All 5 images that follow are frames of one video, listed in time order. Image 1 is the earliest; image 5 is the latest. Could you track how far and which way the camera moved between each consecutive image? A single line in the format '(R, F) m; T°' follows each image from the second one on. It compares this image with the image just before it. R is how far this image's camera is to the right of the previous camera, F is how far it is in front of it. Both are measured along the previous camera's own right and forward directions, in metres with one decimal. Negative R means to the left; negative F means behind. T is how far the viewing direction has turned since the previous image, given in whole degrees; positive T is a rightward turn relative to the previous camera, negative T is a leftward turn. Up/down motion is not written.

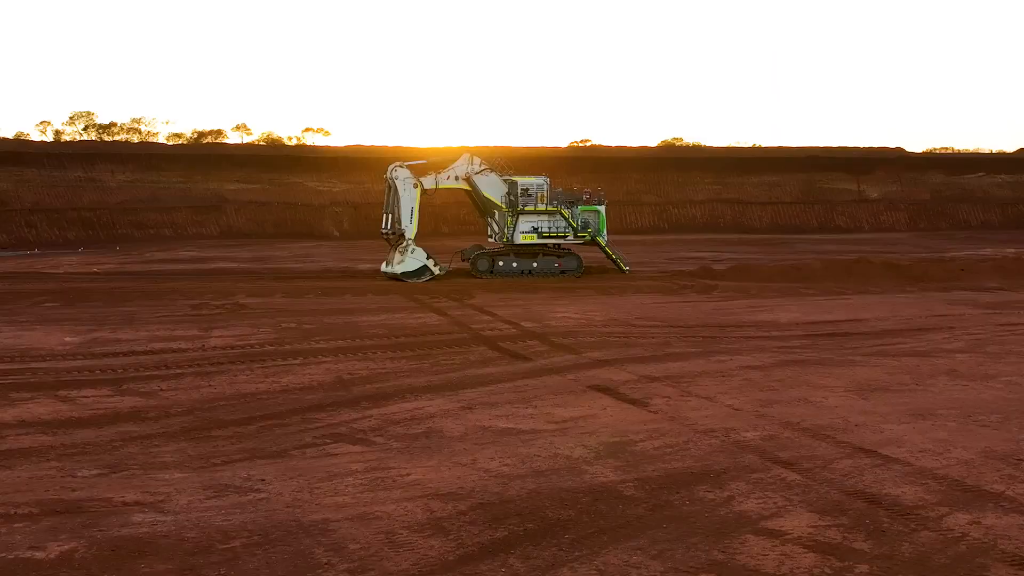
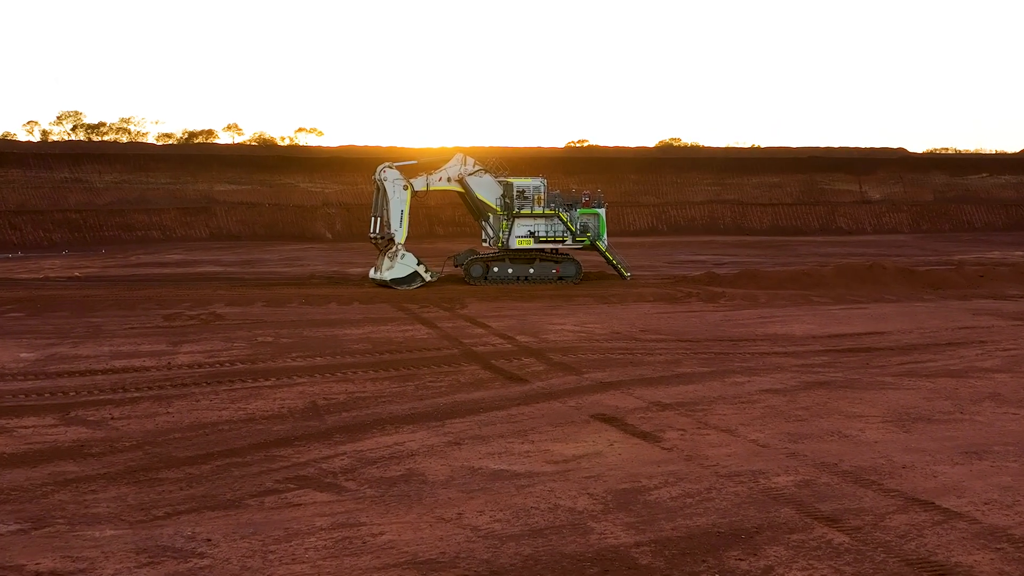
(0.0, +1.1) m; 0°
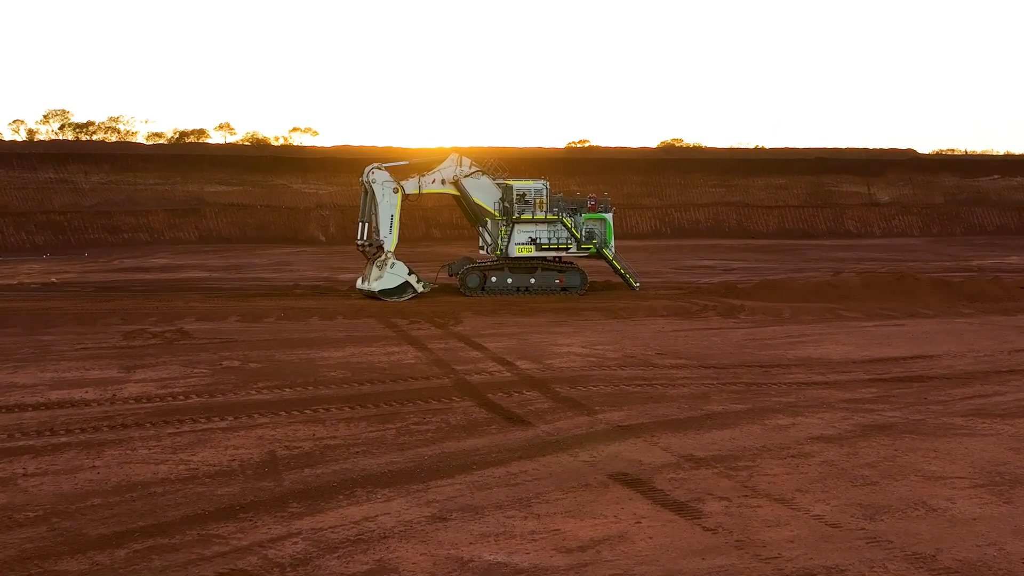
(0.0, +1.7) m; 0°
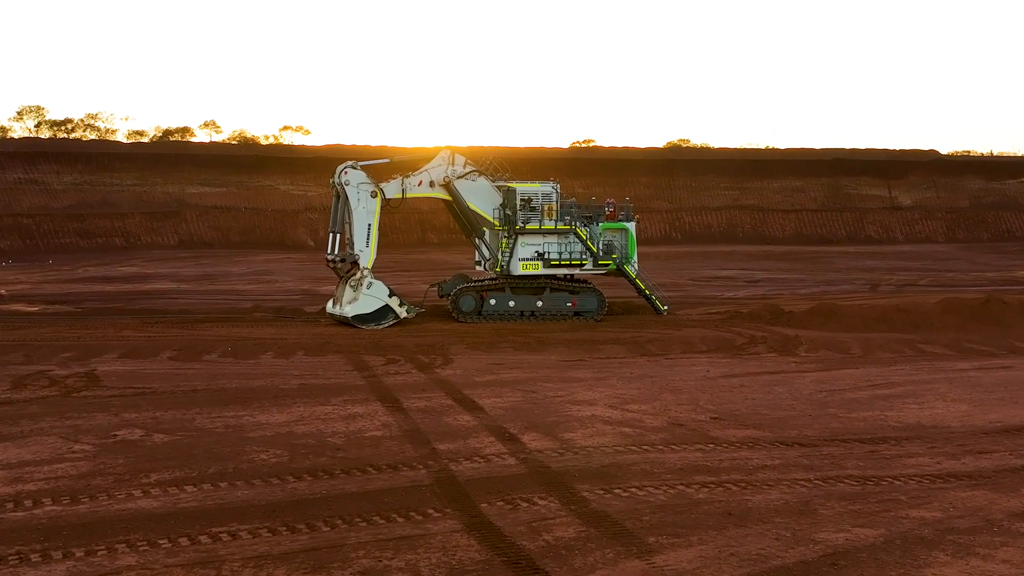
(0.0, +3.4) m; 0°
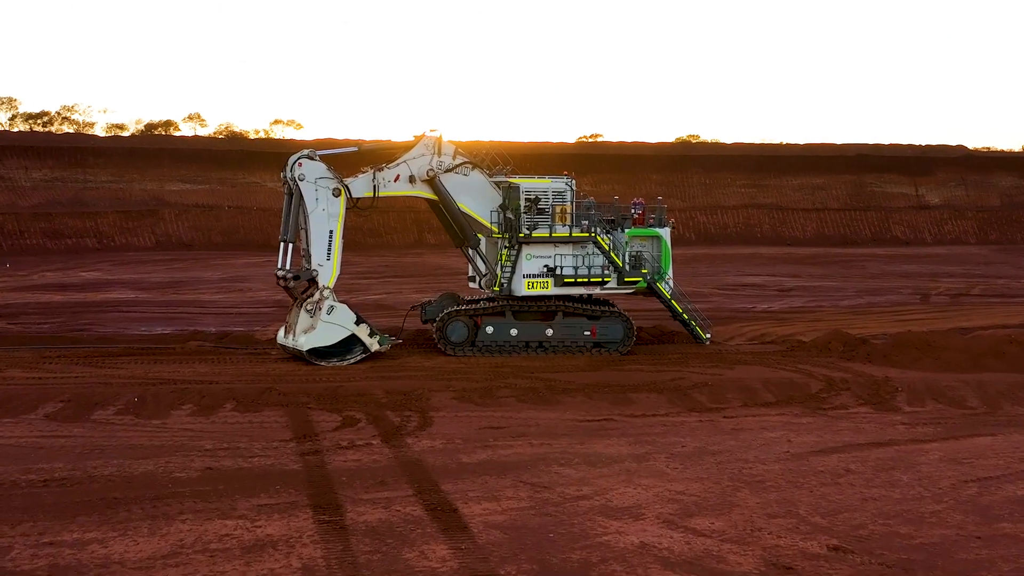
(0.0, +3.5) m; 0°
